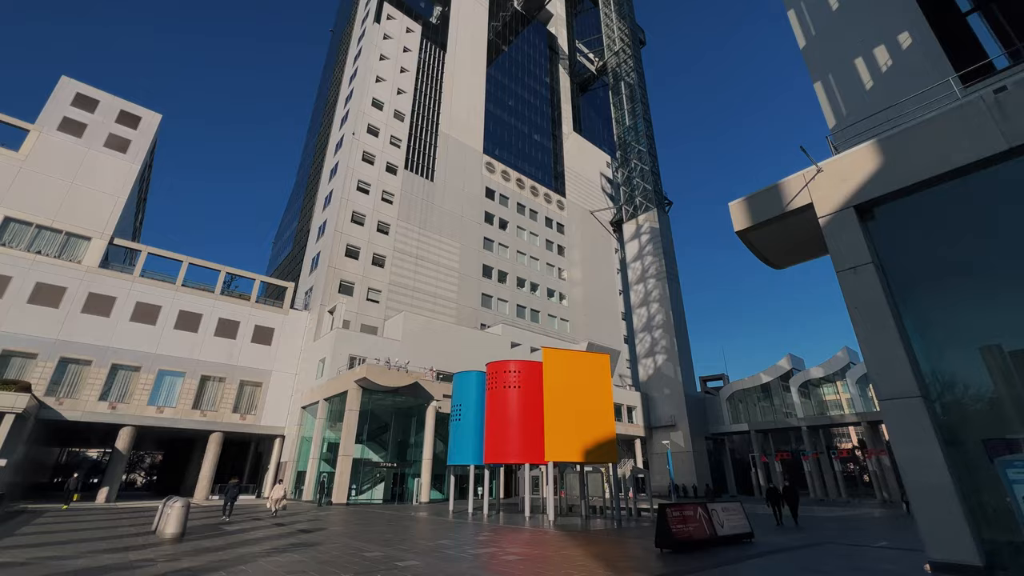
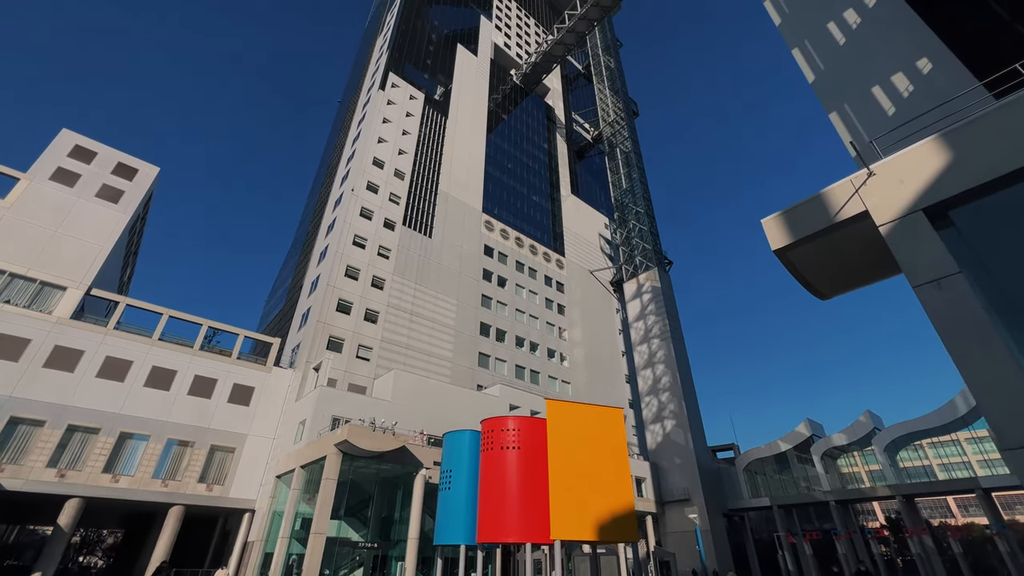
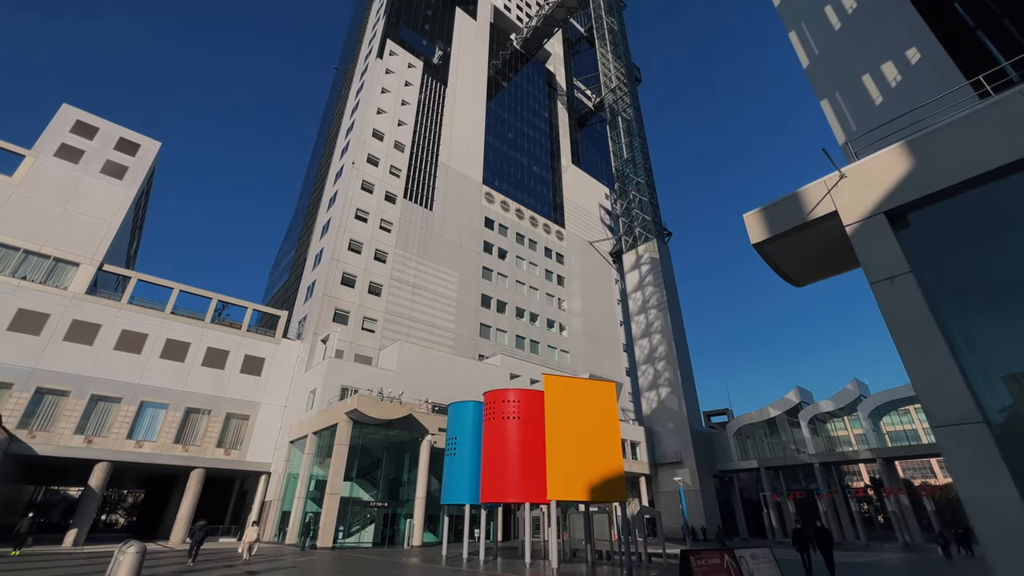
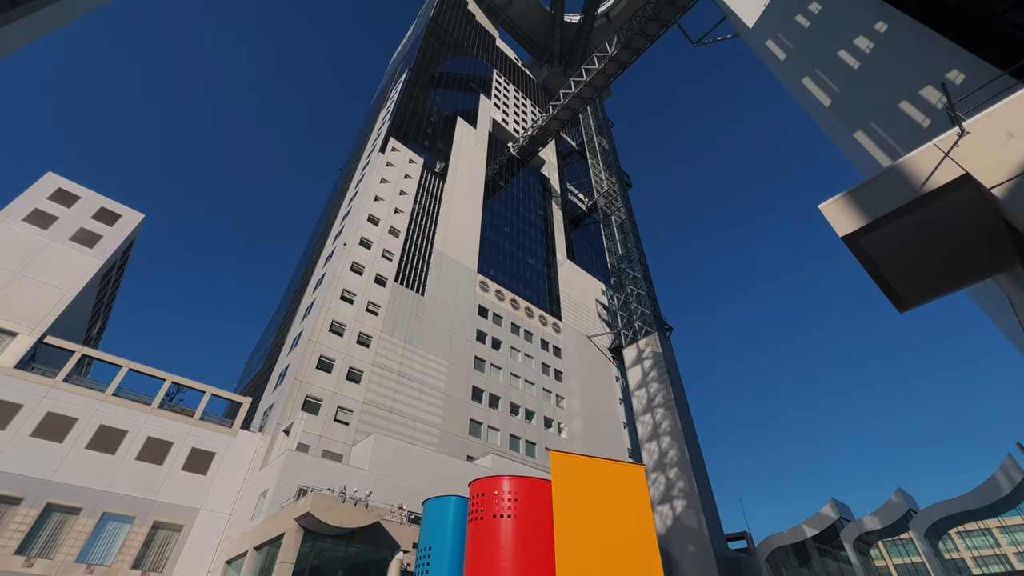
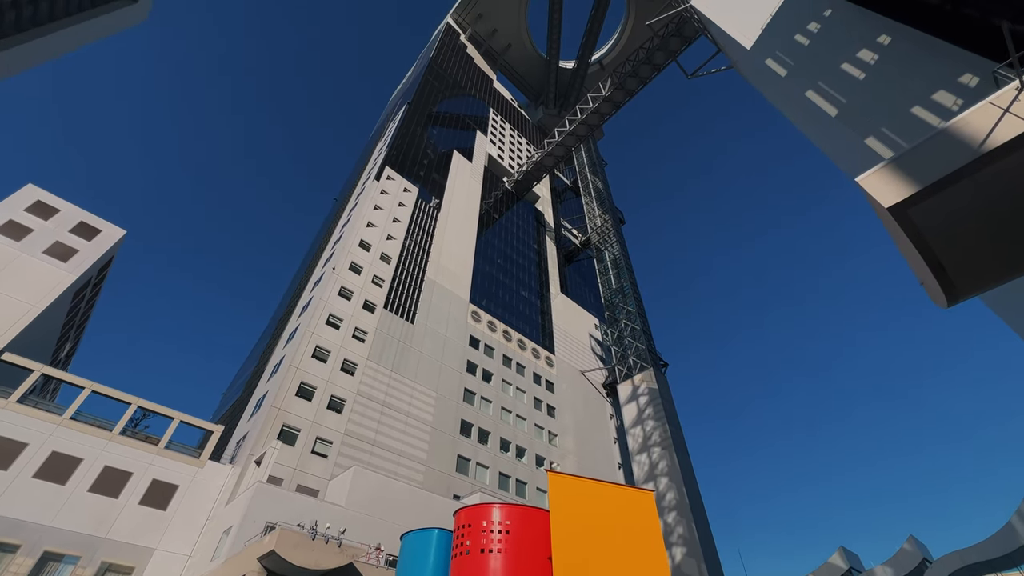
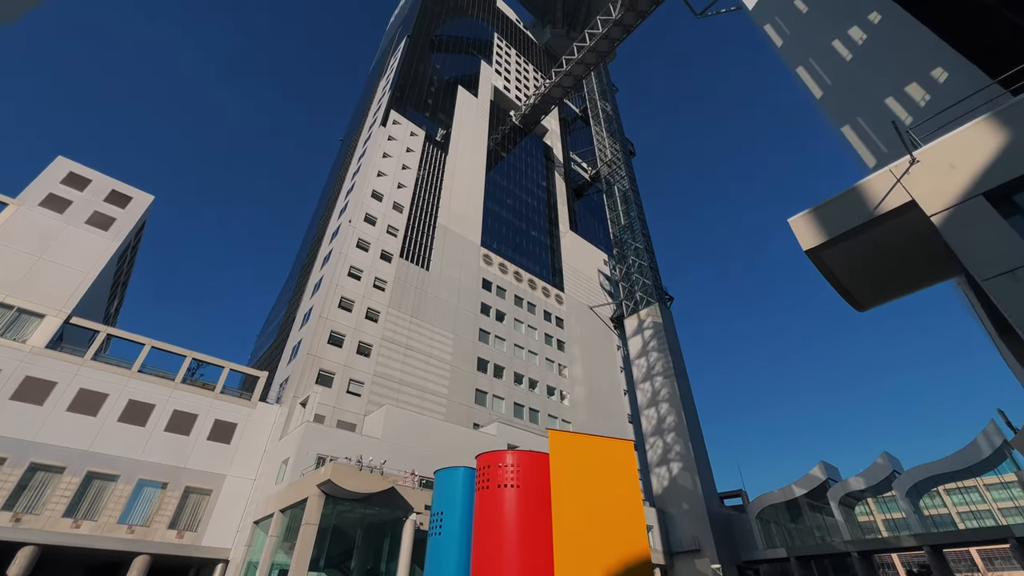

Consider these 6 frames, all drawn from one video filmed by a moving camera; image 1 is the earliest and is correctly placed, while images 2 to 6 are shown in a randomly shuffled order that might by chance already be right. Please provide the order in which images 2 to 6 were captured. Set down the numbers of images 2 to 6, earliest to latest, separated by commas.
3, 2, 6, 4, 5
